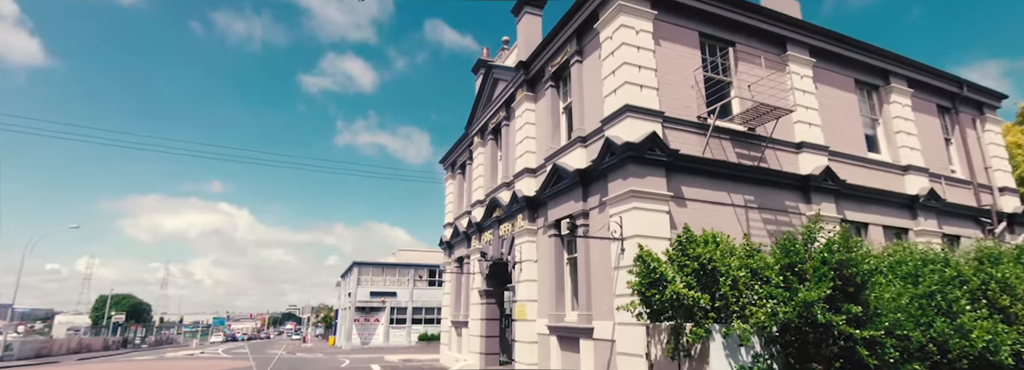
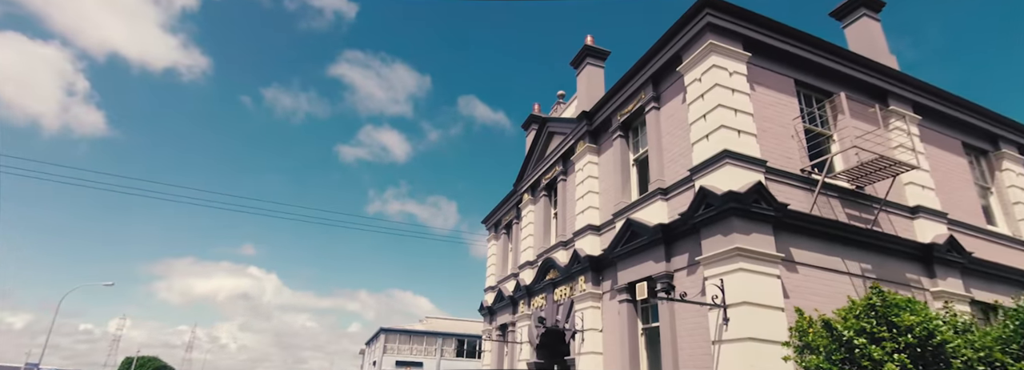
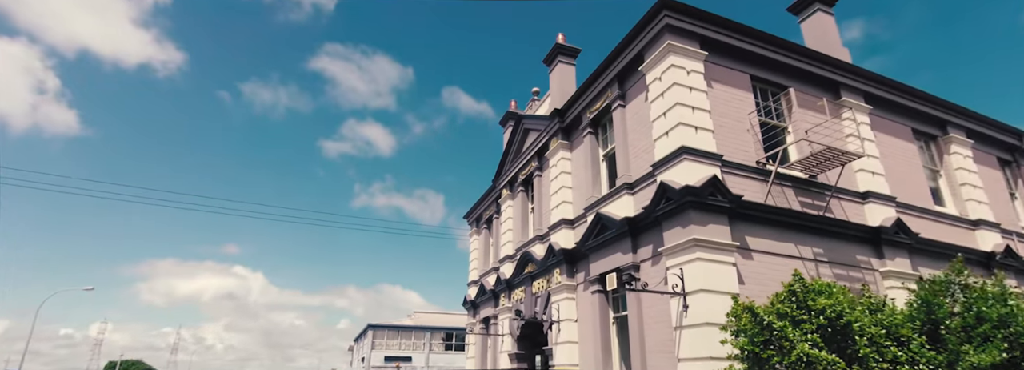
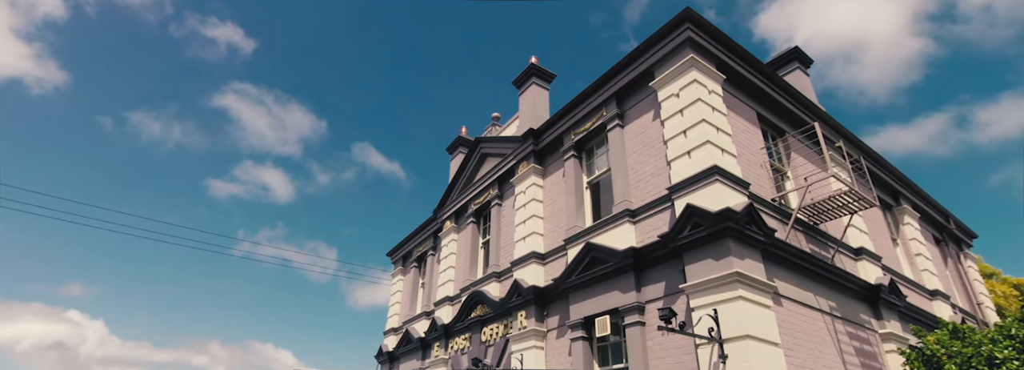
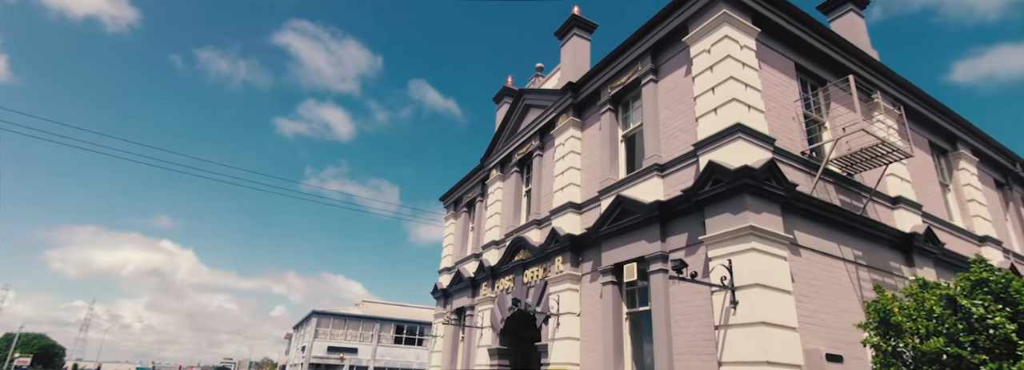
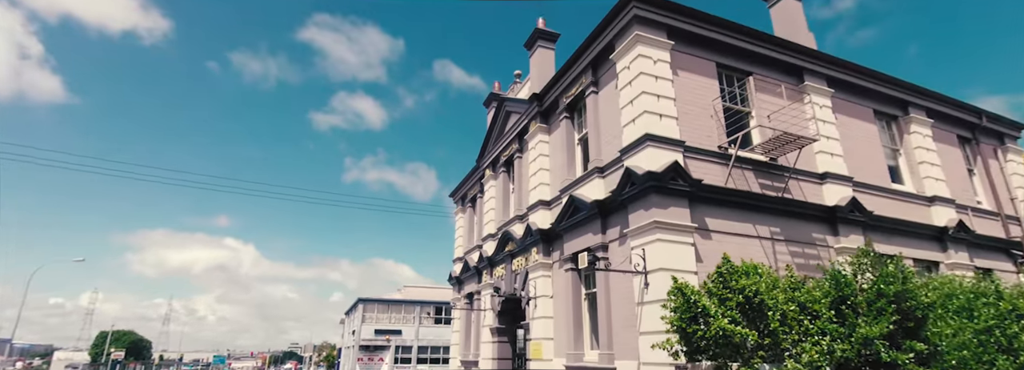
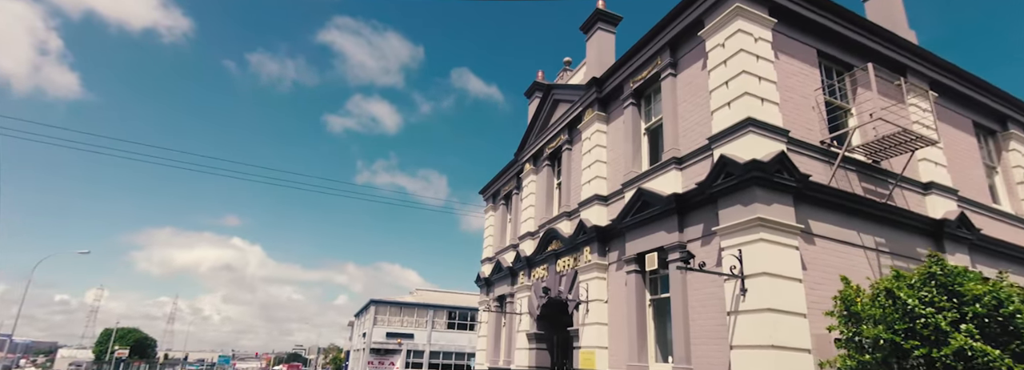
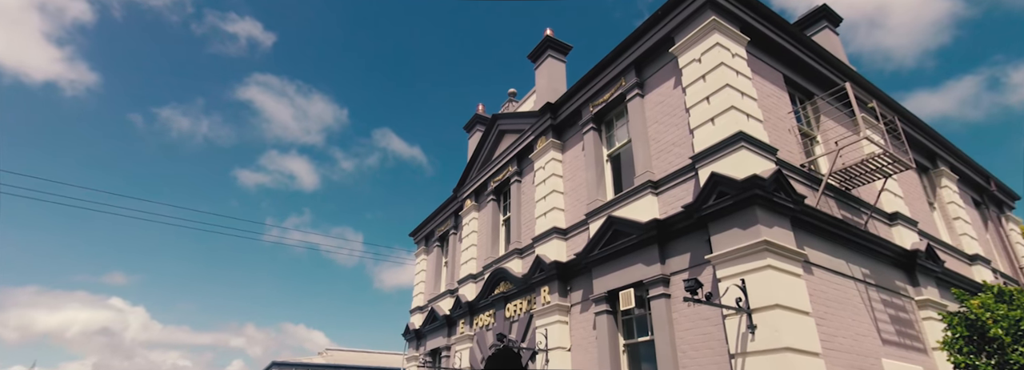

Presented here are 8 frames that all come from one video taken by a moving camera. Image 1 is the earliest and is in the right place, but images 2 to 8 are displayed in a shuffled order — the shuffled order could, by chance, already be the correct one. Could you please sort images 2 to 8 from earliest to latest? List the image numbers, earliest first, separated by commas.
6, 3, 2, 7, 5, 4, 8
